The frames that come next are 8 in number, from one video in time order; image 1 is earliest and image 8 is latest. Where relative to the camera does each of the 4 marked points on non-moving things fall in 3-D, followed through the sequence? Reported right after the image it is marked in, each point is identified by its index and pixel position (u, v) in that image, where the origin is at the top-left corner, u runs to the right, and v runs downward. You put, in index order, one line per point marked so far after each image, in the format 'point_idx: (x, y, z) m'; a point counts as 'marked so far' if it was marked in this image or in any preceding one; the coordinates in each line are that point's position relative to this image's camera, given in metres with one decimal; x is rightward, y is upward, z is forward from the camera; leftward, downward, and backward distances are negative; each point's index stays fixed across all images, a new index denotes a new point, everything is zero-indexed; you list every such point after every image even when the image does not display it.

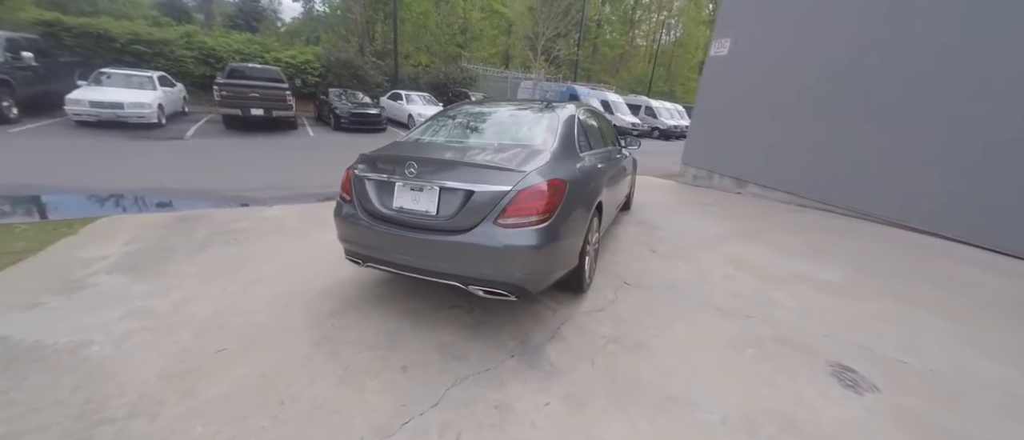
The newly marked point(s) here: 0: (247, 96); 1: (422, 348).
0: (-6.2, +2.9, +8.9) m
1: (-0.6, -0.8, +2.5) m
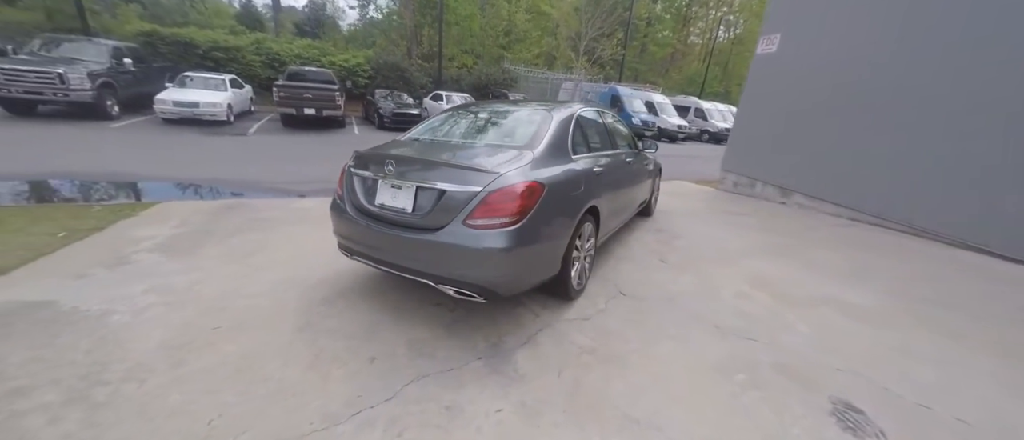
0: (-5.3, +3.1, +9.7) m
1: (-0.8, -0.8, +2.6) m
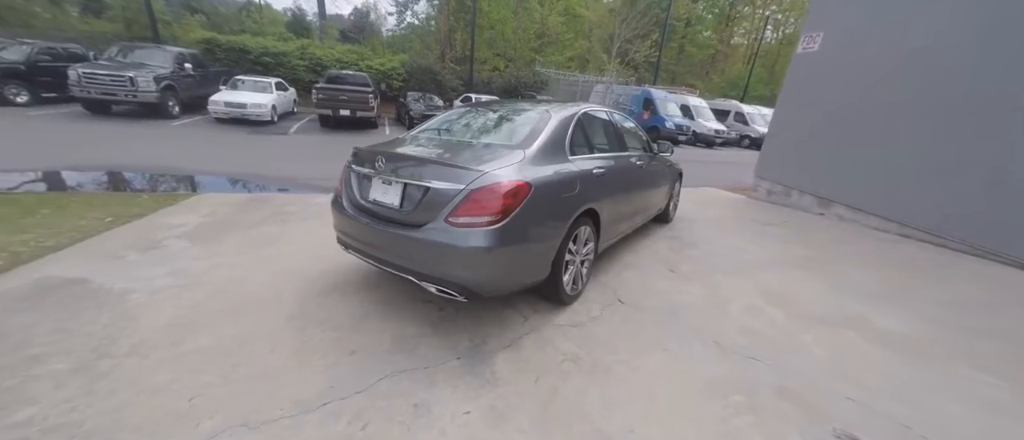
0: (-4.5, +3.2, +10.2) m
1: (-0.9, -0.8, +2.6) m
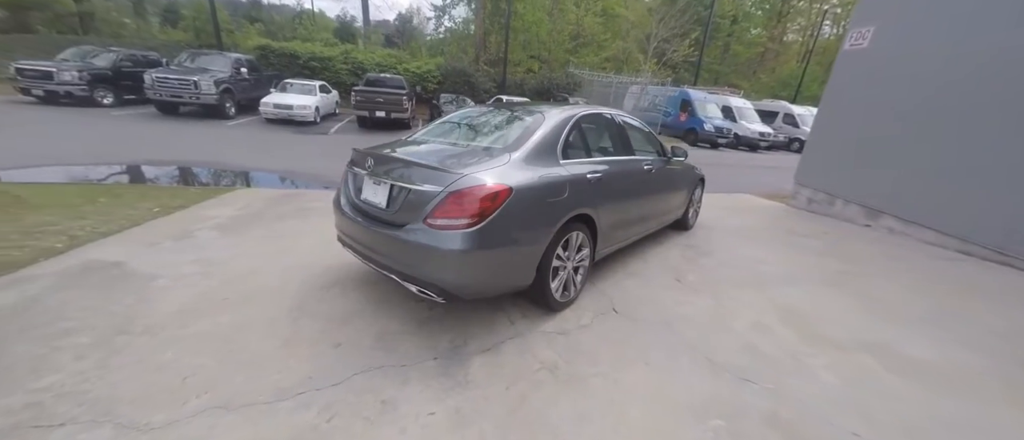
0: (-3.7, +3.3, +10.6) m
1: (-1.0, -0.8, +2.7) m
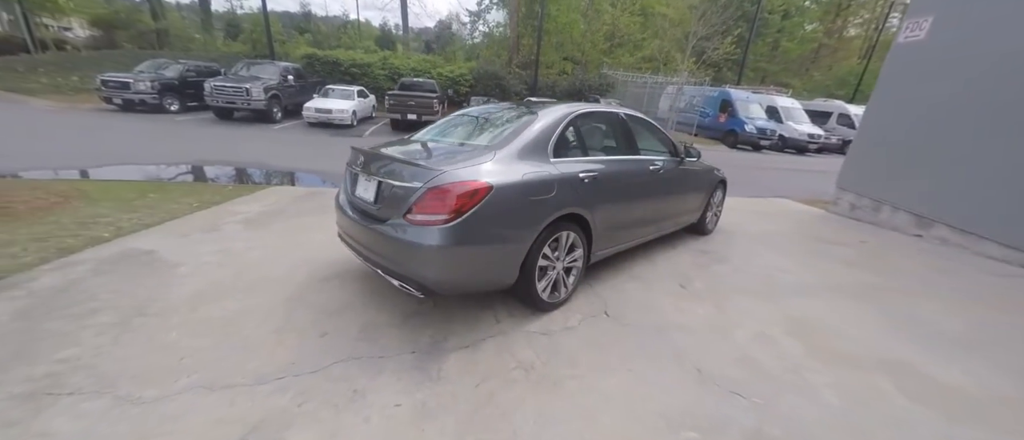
0: (-2.8, +3.3, +11.0) m
1: (-1.1, -0.7, +2.8) m
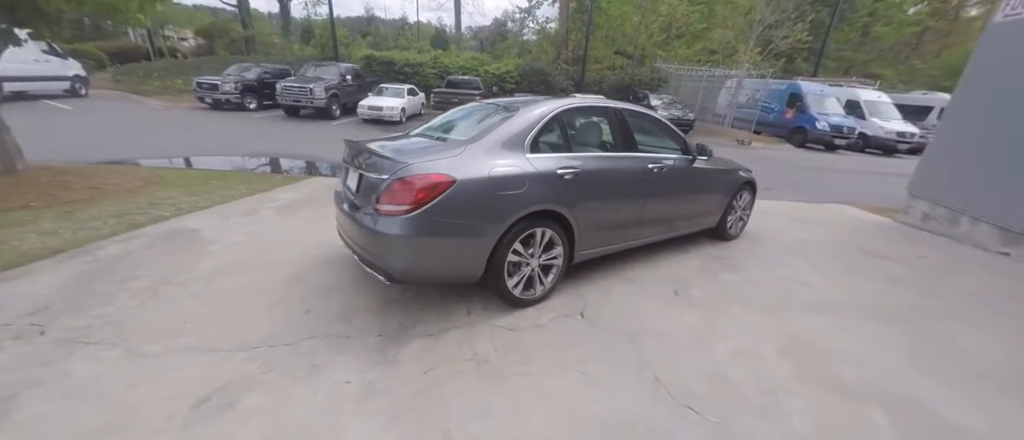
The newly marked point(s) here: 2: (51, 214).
0: (-1.6, +3.4, +11.3) m
1: (-1.3, -0.6, +3.0) m
2: (-5.0, +0.1, +4.2) m
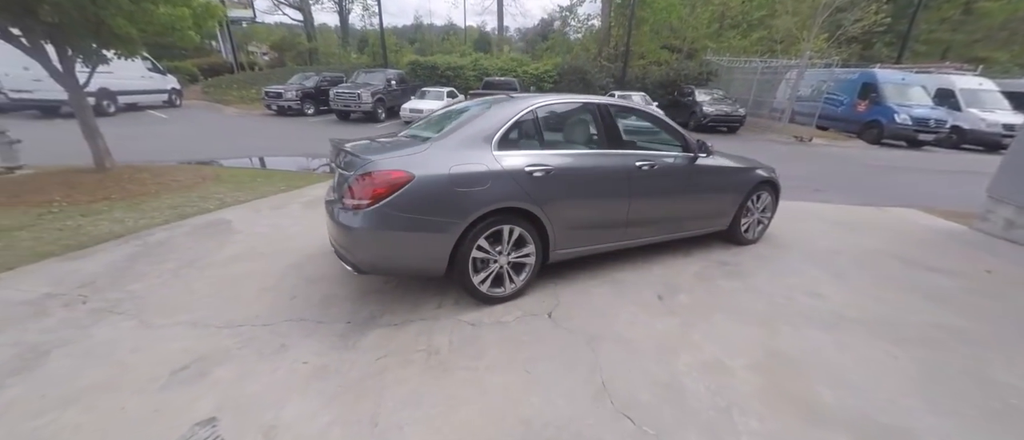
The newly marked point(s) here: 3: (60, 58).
0: (-0.4, +3.5, +11.4) m
1: (-1.5, -0.6, +3.2) m
2: (-5.0, +0.2, +5.0) m
3: (-6.3, +2.2, +5.4) m
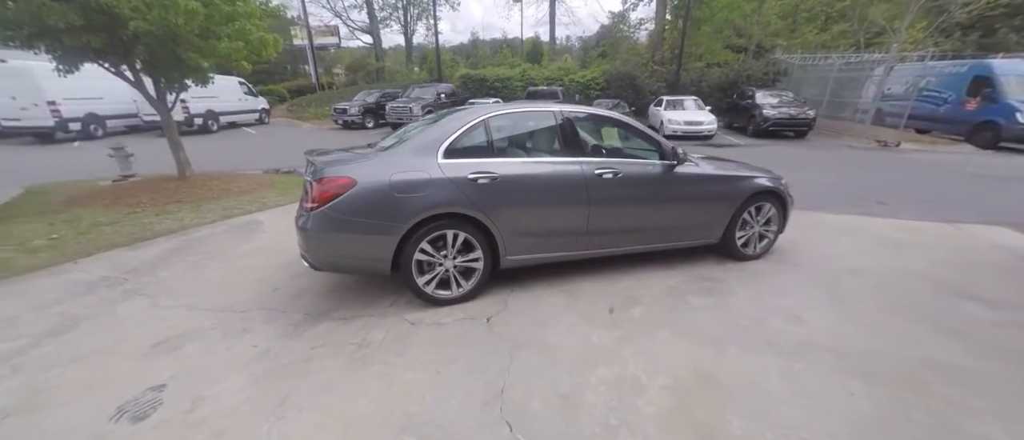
0: (+0.9, +3.2, +11.4) m
1: (-1.9, -0.6, +3.4) m
2: (-4.8, +0.2, +5.8) m
3: (-6.0, +2.3, +6.6) m
